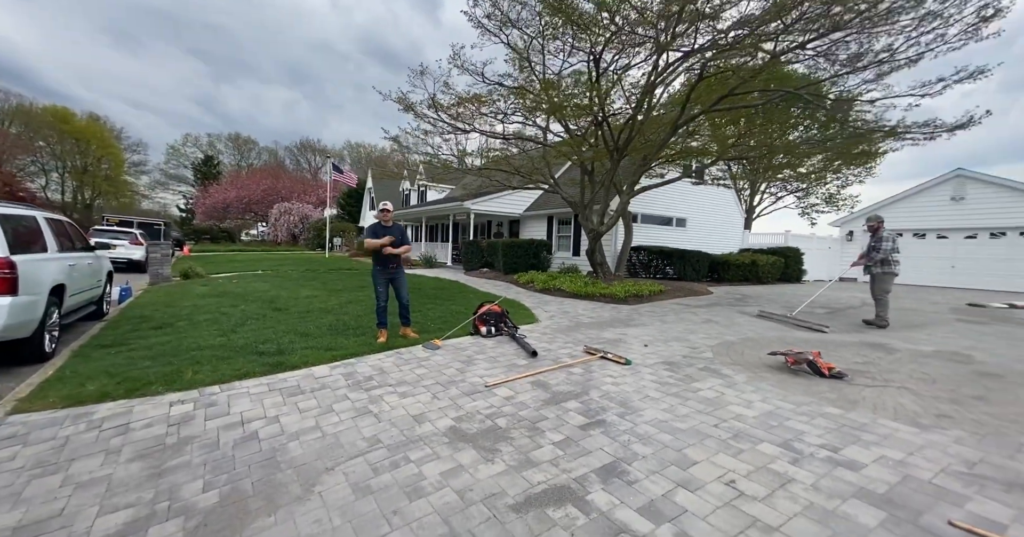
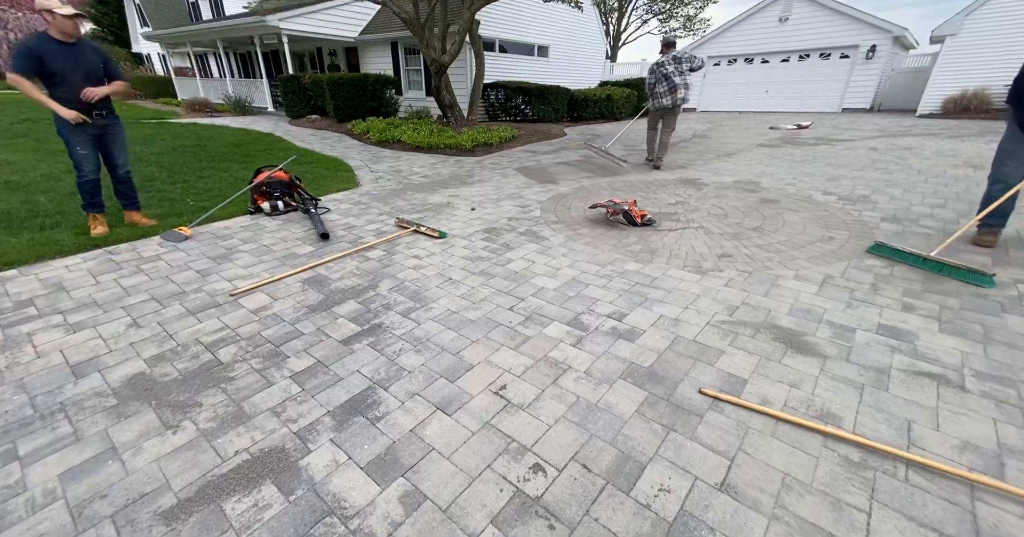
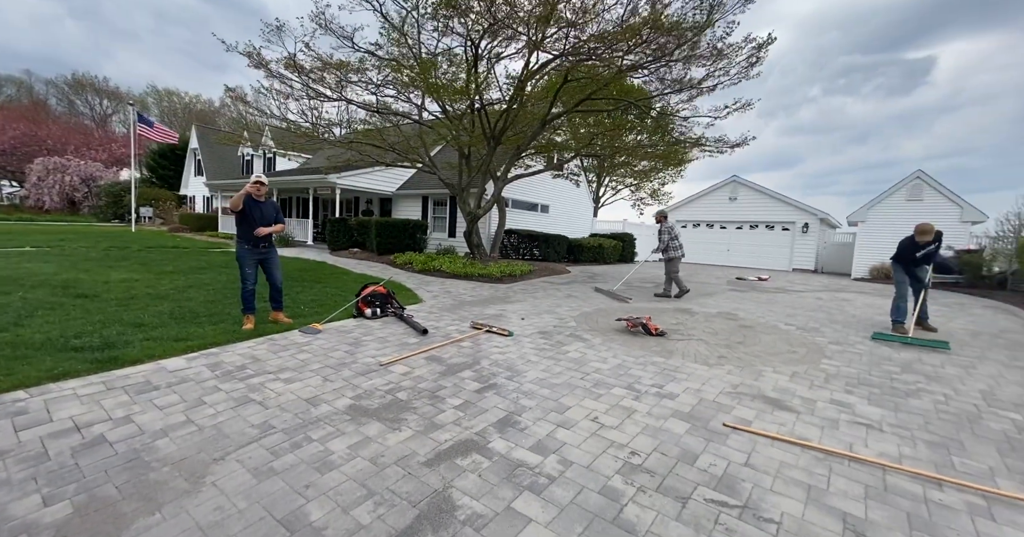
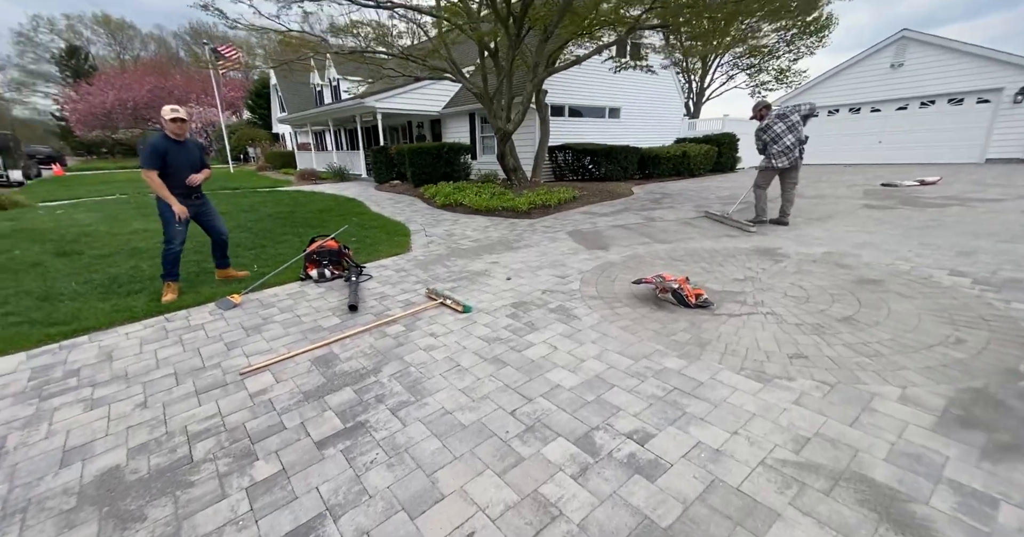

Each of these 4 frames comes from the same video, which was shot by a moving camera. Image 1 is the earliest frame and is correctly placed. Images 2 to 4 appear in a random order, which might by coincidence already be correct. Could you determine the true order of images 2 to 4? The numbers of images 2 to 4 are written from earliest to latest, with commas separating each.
3, 2, 4
